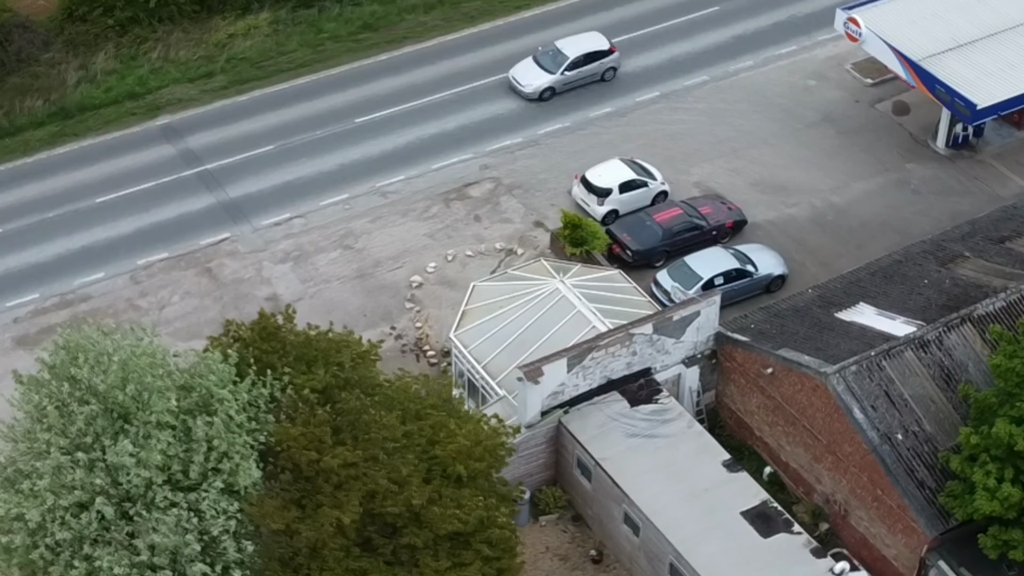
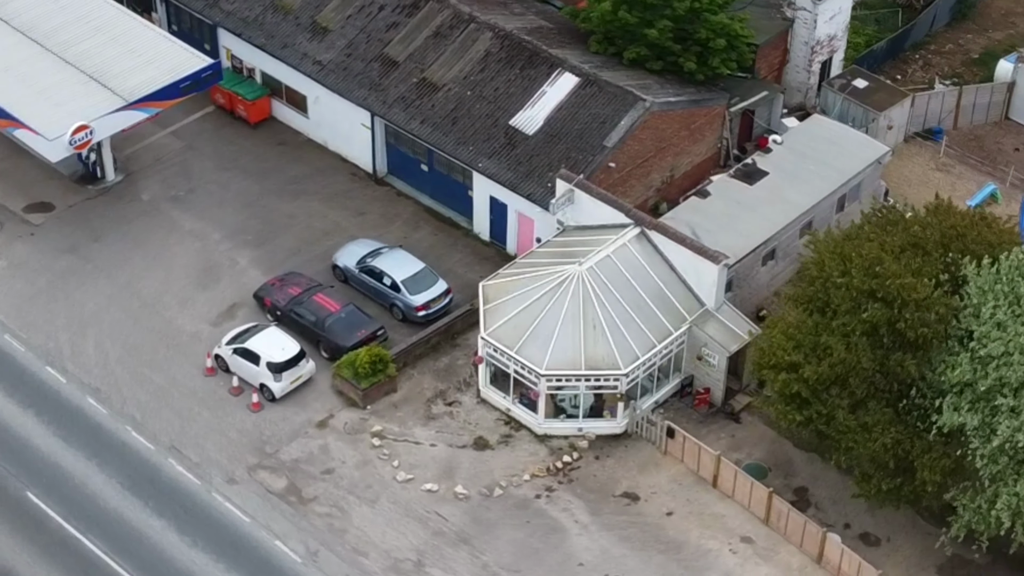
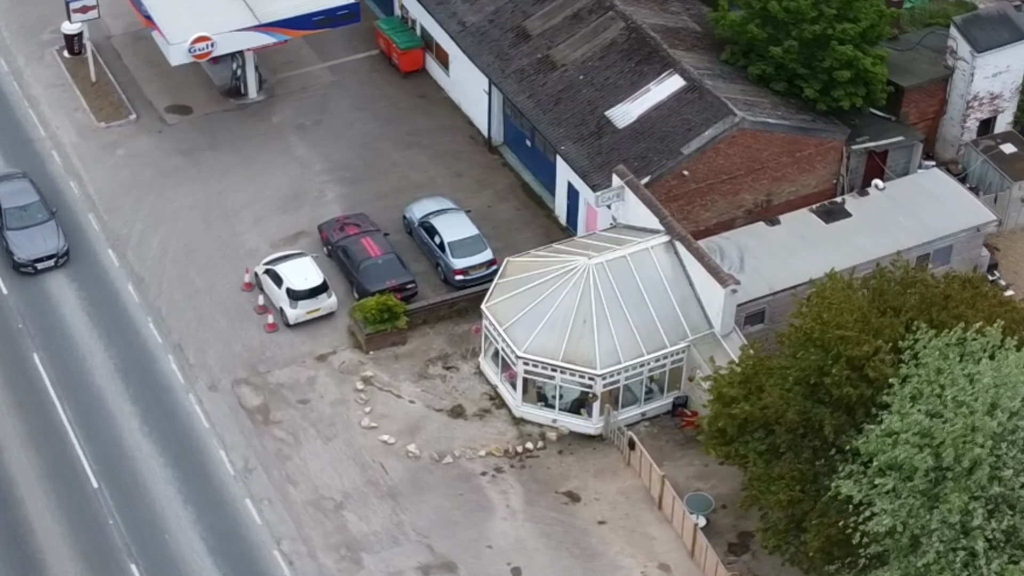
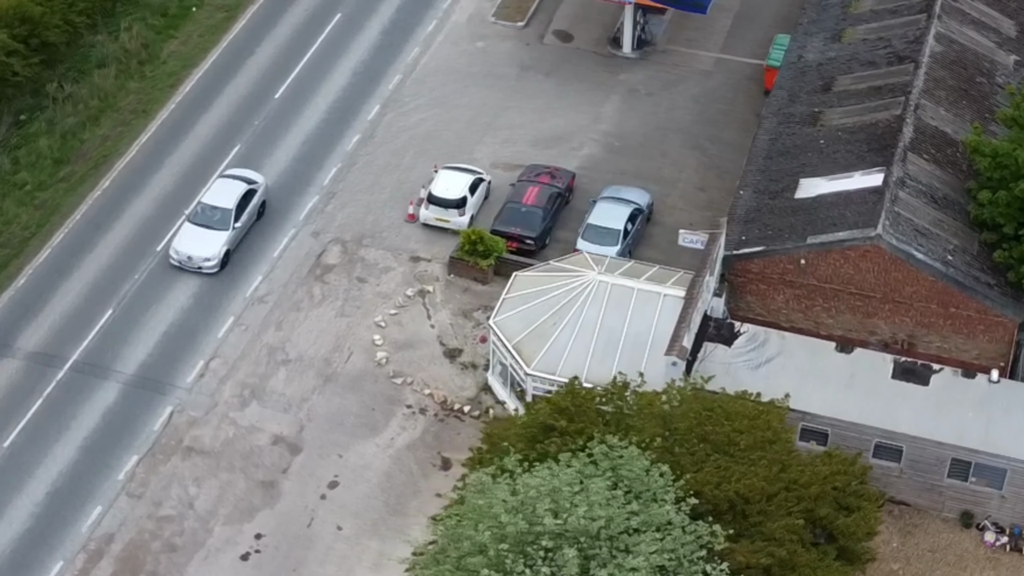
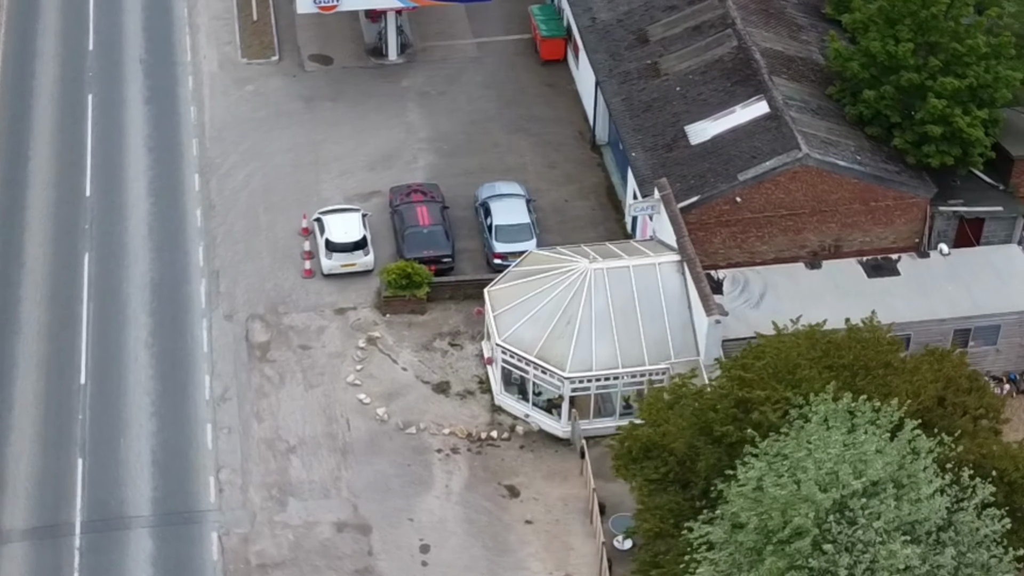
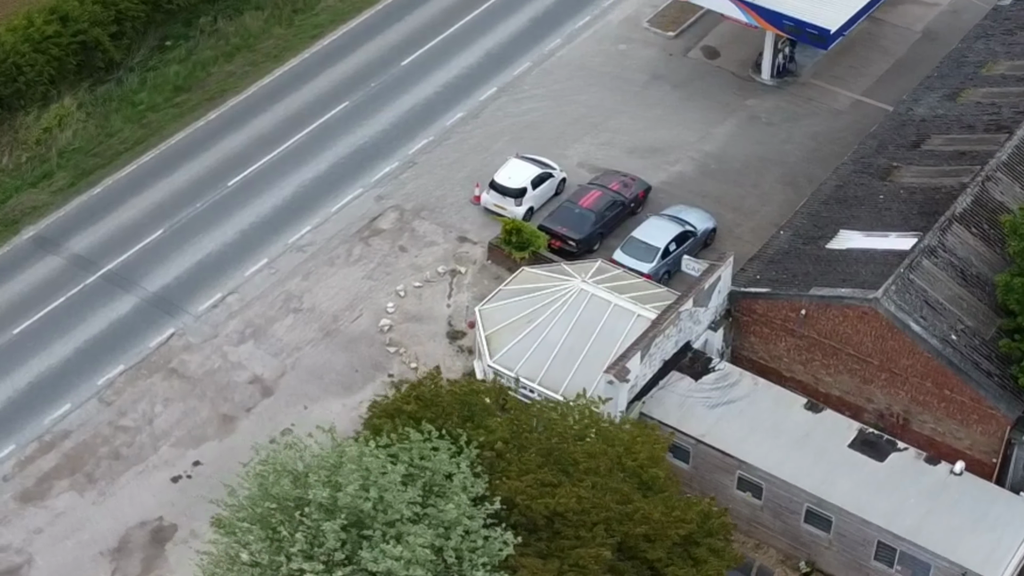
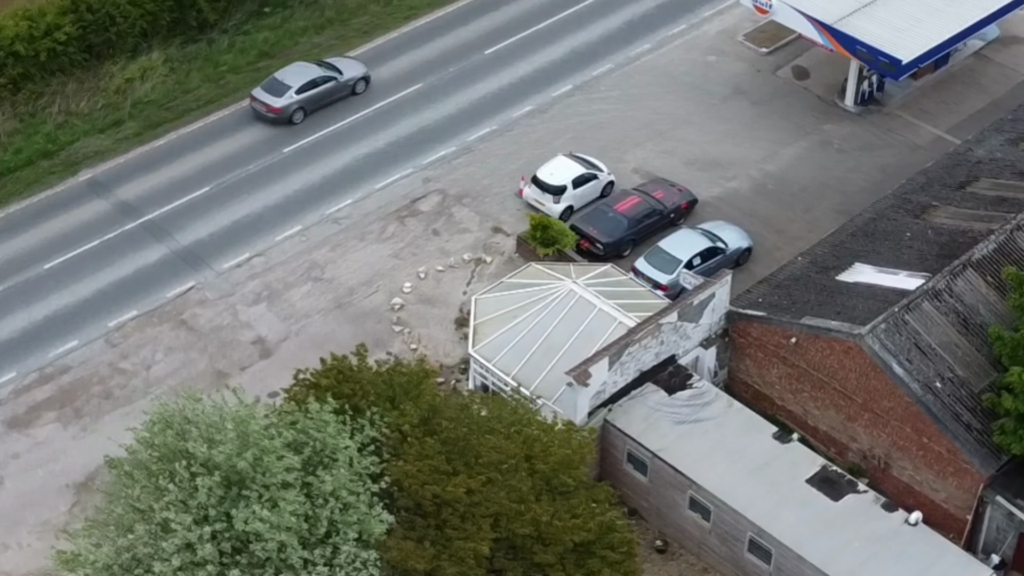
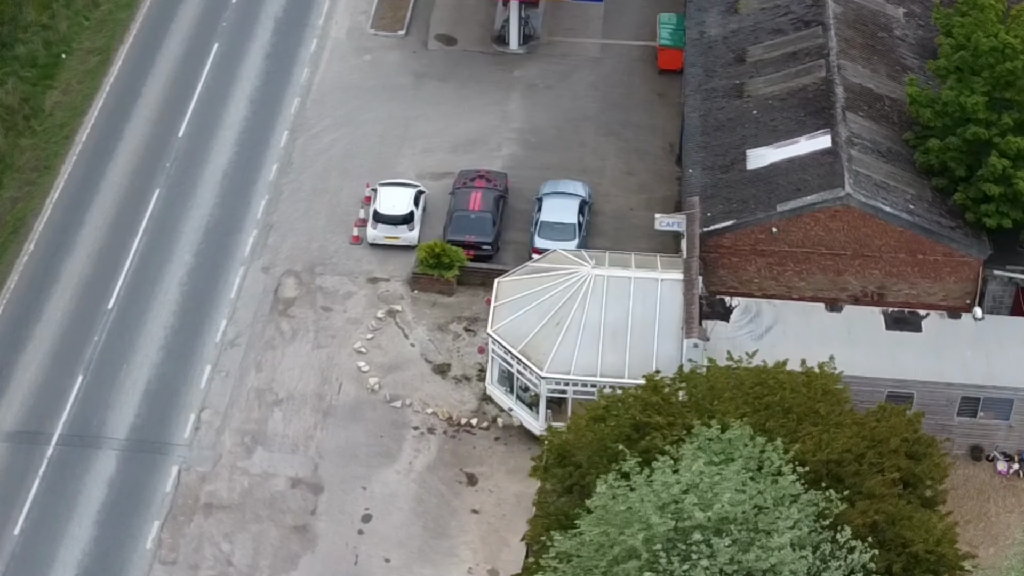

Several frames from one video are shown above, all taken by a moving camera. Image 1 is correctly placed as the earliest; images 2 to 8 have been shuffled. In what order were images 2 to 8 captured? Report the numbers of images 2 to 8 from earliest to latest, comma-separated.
7, 6, 4, 8, 5, 3, 2
